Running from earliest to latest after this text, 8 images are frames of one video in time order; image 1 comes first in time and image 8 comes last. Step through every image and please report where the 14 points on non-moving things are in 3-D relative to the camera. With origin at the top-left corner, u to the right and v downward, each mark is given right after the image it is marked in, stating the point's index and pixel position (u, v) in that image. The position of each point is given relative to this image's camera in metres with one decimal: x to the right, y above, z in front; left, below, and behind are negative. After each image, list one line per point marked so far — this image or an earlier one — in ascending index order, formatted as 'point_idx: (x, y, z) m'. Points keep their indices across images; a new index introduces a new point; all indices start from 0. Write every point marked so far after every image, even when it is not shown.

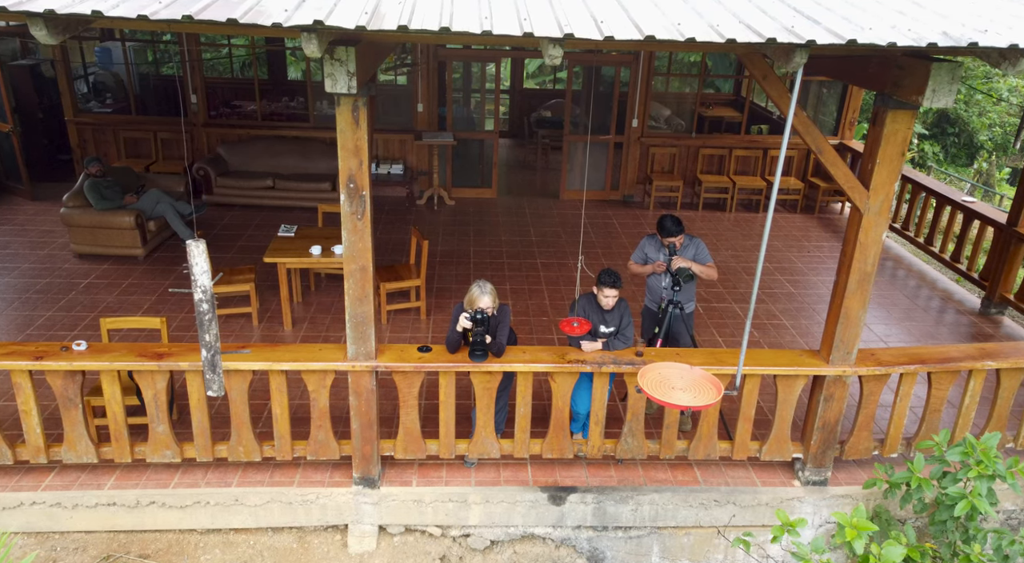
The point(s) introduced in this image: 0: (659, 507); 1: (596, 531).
0: (+0.8, -1.3, +4.0) m
1: (+0.5, -1.4, +4.0) m
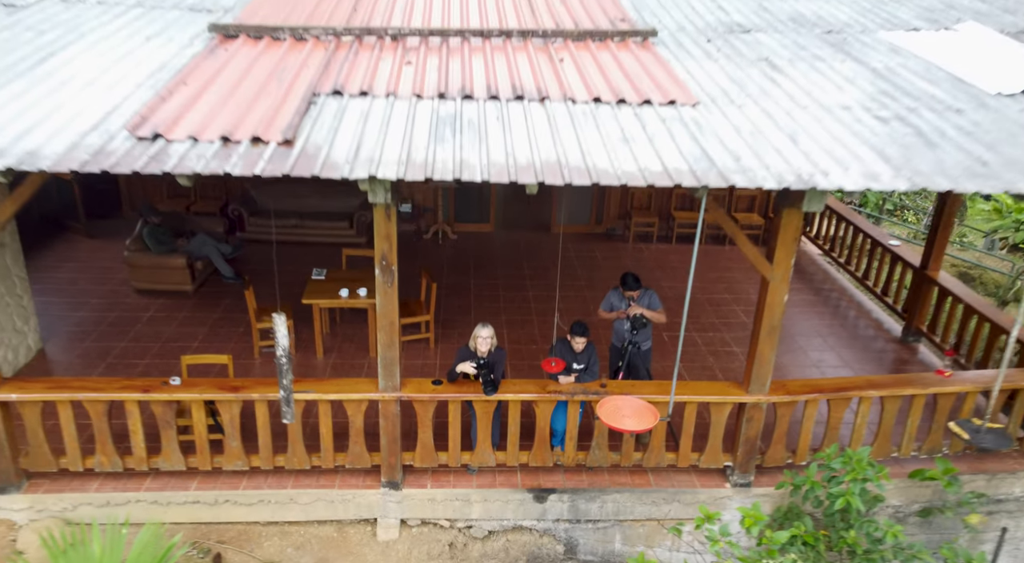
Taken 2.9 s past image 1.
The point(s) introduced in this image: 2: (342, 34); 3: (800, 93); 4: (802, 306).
0: (+0.8, -1.6, +5.1) m
1: (+0.4, -1.8, +5.2) m
2: (-1.3, +1.8, +5.2) m
3: (+1.9, +1.3, +4.7) m
4: (+3.4, -0.2, +8.1) m
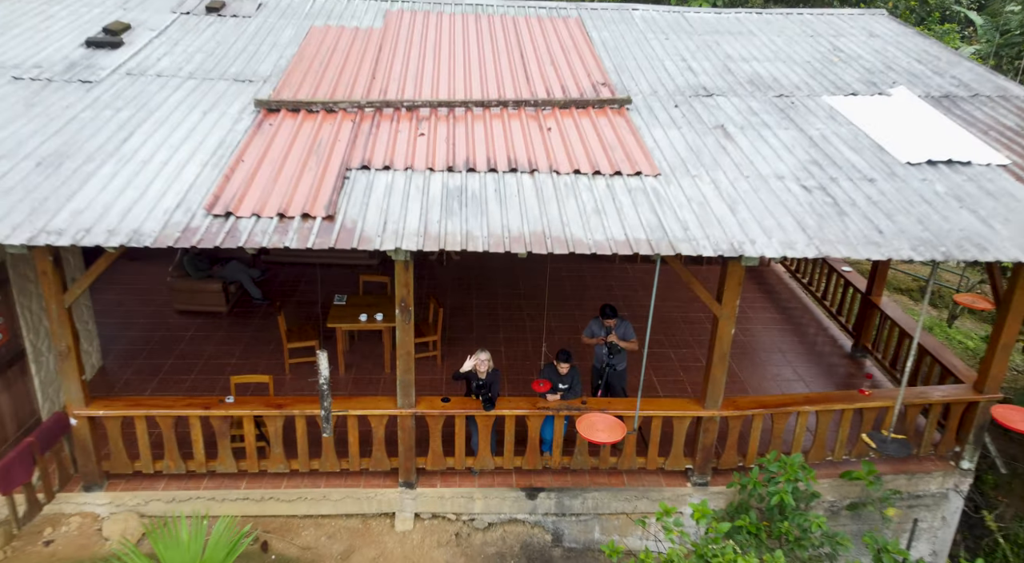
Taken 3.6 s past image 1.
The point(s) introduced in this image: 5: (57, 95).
0: (+0.8, -1.9, +6.1) m
1: (+0.4, -2.1, +6.2) m
2: (-1.3, +1.5, +6.2) m
3: (+1.9, +1.0, +5.7) m
4: (+3.3, -0.5, +9.1) m
5: (-3.9, +1.6, +6.0) m
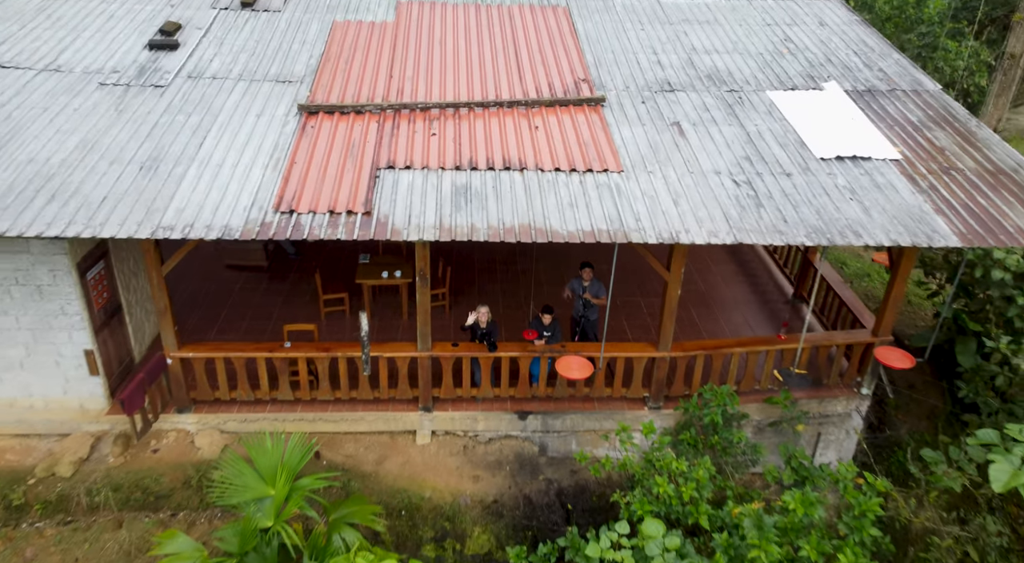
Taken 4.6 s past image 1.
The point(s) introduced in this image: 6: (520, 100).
0: (+0.7, -1.6, +7.9) m
1: (+0.4, -1.7, +7.9) m
2: (-1.4, +1.9, +7.5) m
3: (+1.8, +1.3, +7.1) m
4: (+3.3, +0.2, +10.7) m
5: (-4.0, +1.9, +7.4) m
6: (+0.1, +2.1, +7.8) m
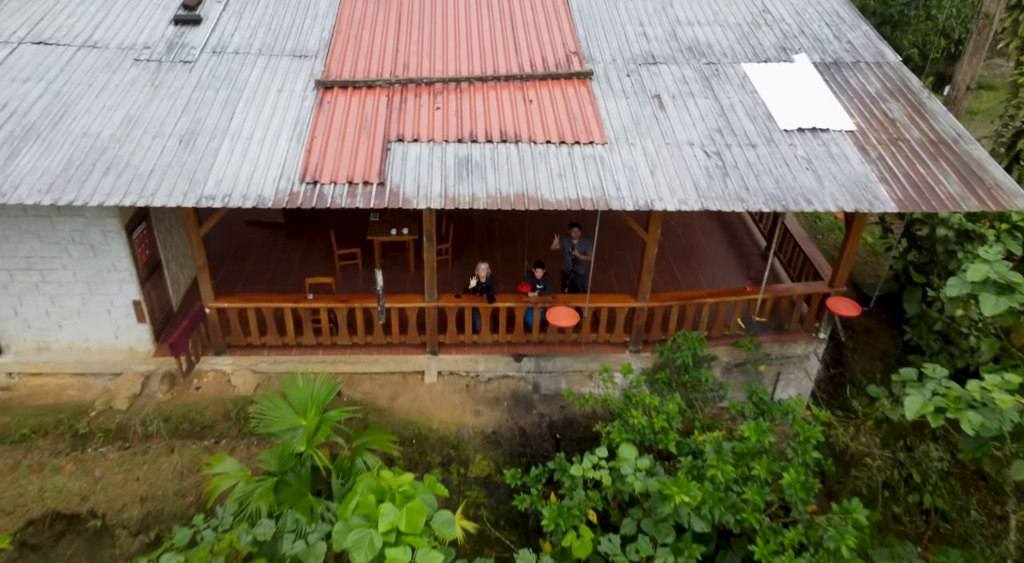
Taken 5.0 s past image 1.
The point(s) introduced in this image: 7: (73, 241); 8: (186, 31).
0: (+0.7, -1.0, +8.9) m
1: (+0.3, -1.2, +9.0) m
2: (-1.4, +2.4, +8.3) m
3: (+1.8, +1.7, +8.0) m
4: (+3.2, +0.9, +11.6) m
5: (-4.0, +2.4, +8.2) m
6: (+0.1, +2.6, +8.6) m
7: (-4.9, +0.5, +7.7) m
8: (-4.2, +3.2, +8.9) m
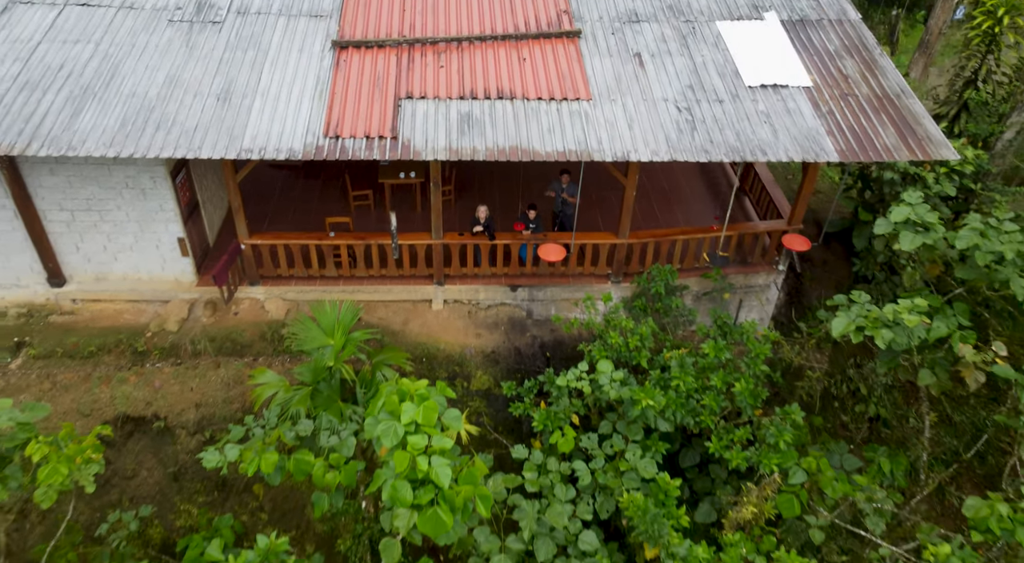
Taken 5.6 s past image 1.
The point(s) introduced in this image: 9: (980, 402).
0: (+0.6, -0.1, +10.2) m
1: (+0.3, -0.3, +10.3) m
2: (-1.5, +3.2, +9.3) m
3: (+1.7, +2.5, +9.0) m
4: (+3.2, +2.1, +12.7) m
5: (-4.1, +3.2, +9.1) m
6: (0.0, +3.4, +9.5) m
7: (-4.9, +1.2, +8.9) m
8: (-4.2, +4.0, +9.7) m
9: (+5.5, -1.4, +8.0) m
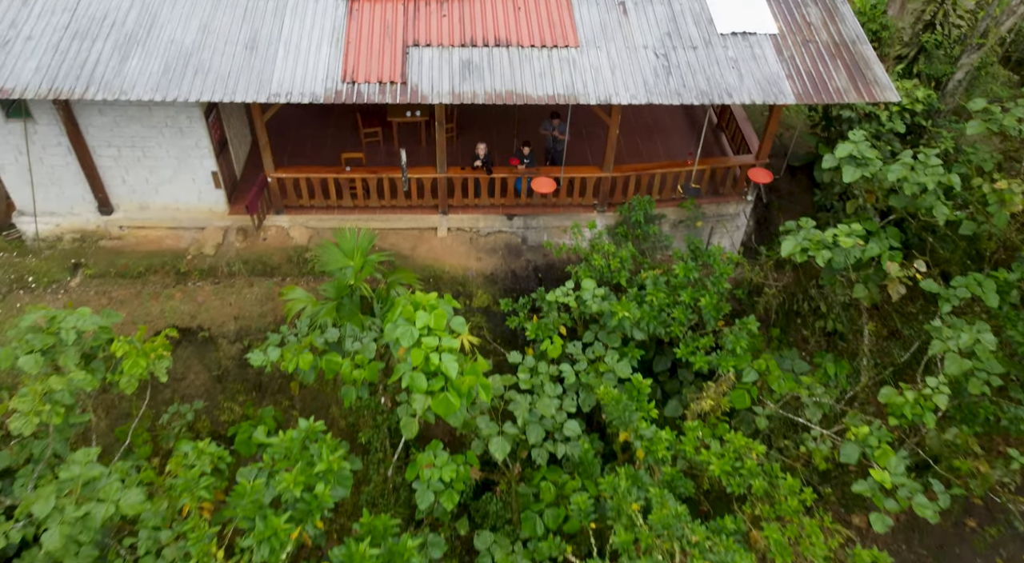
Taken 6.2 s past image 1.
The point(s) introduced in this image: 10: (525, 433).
0: (+0.5, +1.0, +11.5) m
1: (+0.2, +0.9, +11.6) m
2: (-1.5, +4.3, +10.2) m
3: (+1.7, +3.5, +10.0) m
4: (+3.1, +3.5, +13.7) m
5: (-4.1, +4.2, +10.1) m
6: (-0.1, +4.5, +10.5) m
7: (-5.0, +2.2, +10.0) m
8: (-4.3, +5.1, +10.6) m
9: (+5.4, -0.4, +9.4) m
10: (+0.2, -1.9, +8.9) m
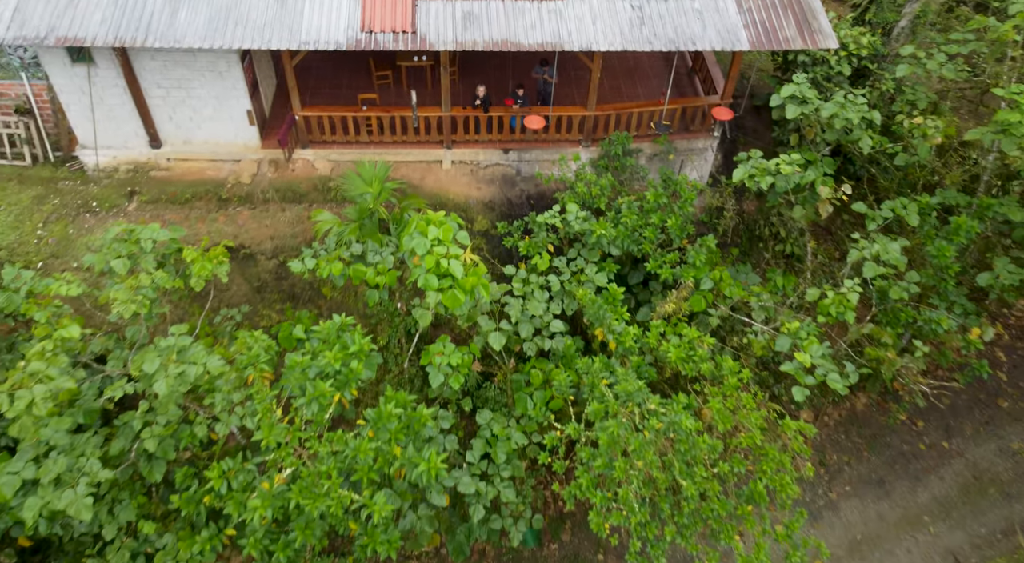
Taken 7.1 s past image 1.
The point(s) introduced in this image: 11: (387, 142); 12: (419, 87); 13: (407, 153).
0: (+0.5, +2.4, +13.1) m
1: (+0.1, +2.3, +13.3) m
2: (-1.6, +5.5, +11.6) m
3: (+1.6, +4.8, +11.5) m
4: (+3.0, +5.0, +15.2) m
5: (-4.2, +5.5, +11.5) m
6: (-0.1, +5.8, +11.9) m
7: (-5.1, +3.5, +11.6) m
8: (-4.4, +6.5, +11.9) m
9: (+5.3, +0.8, +11.2) m
10: (+0.1, -0.7, +10.8) m
11: (-2.4, +2.6, +13.0) m
12: (-1.9, +3.9, +13.9) m
13: (-2.0, +2.4, +13.0) m
